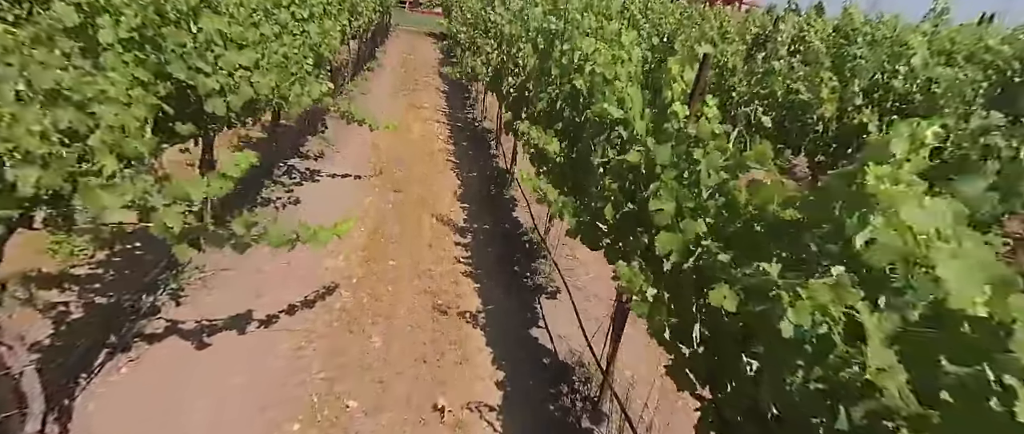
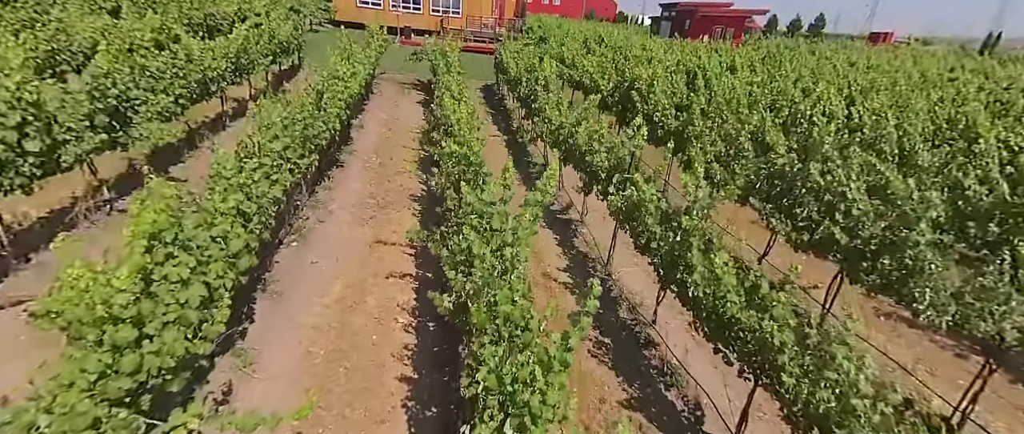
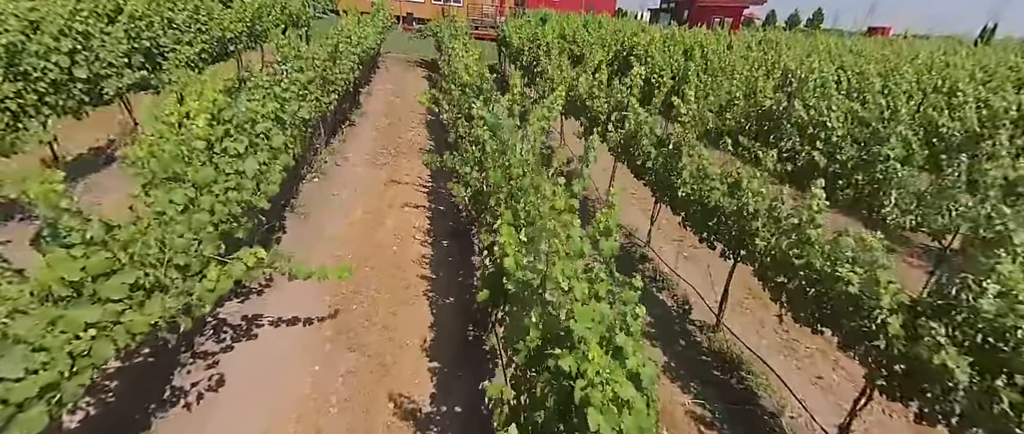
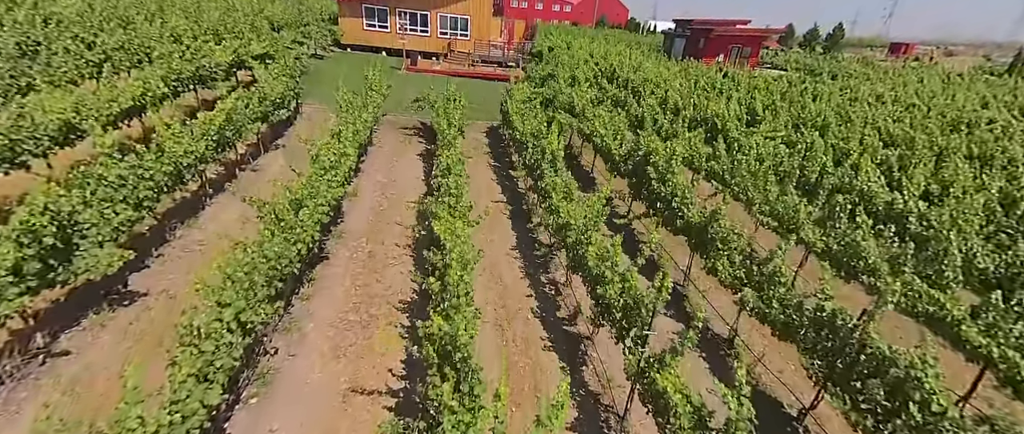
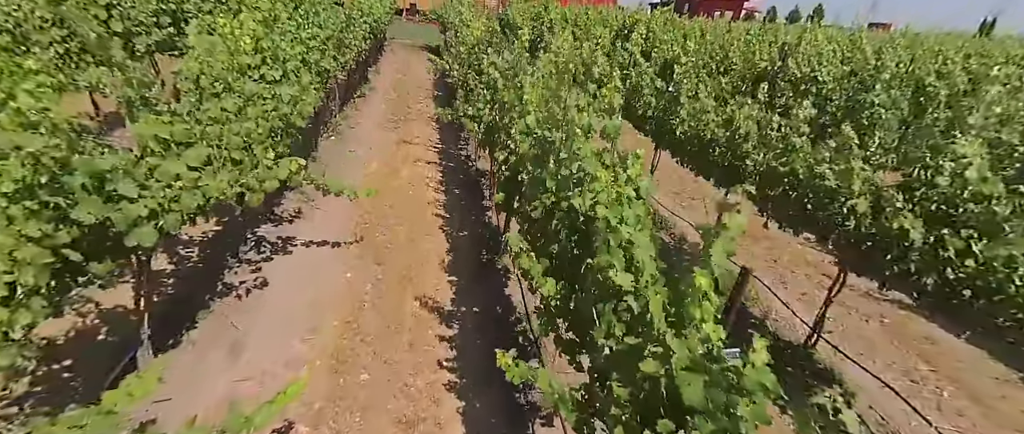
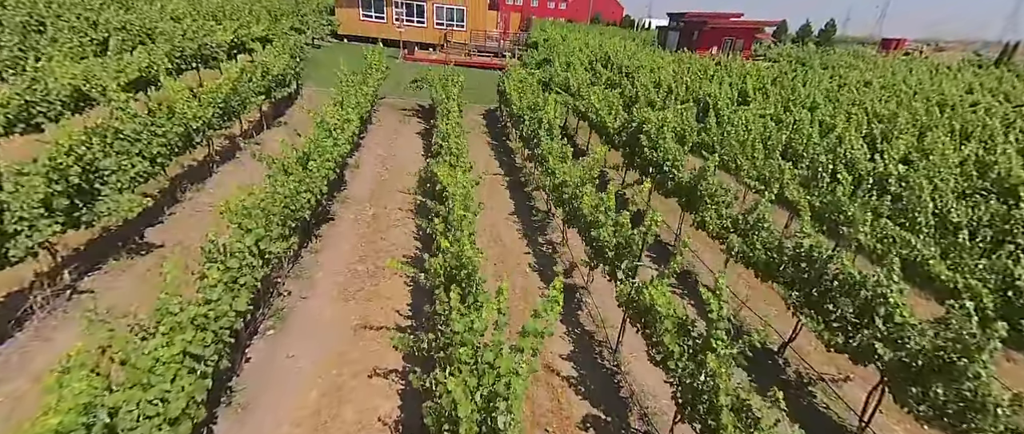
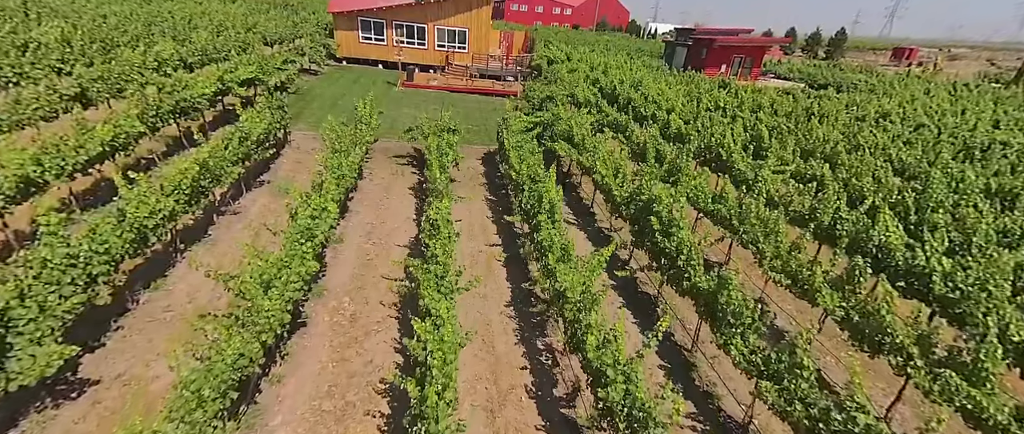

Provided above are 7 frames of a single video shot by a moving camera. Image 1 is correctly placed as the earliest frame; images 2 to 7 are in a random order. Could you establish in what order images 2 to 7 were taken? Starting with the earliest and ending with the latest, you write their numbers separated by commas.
5, 3, 2, 6, 4, 7
